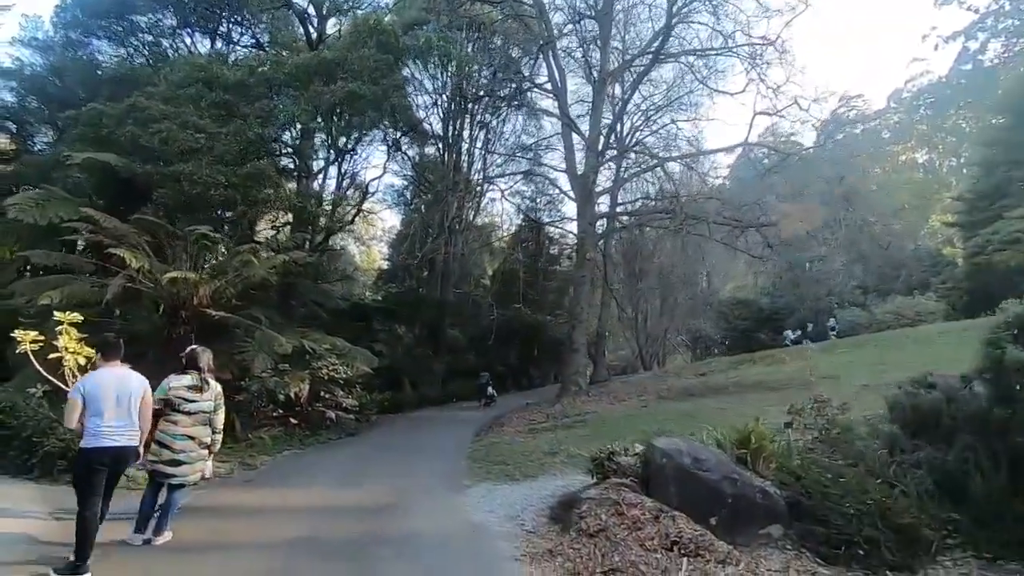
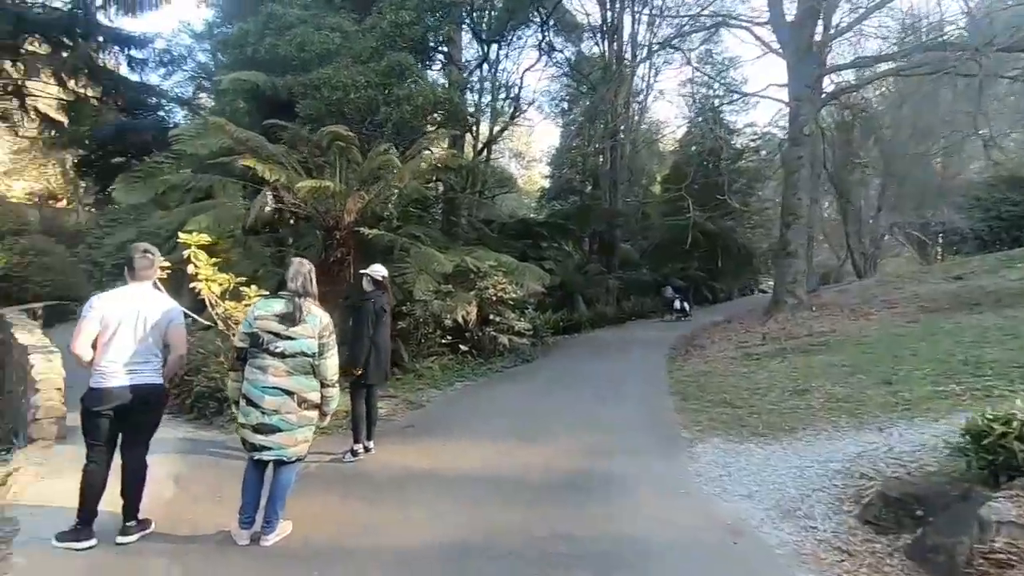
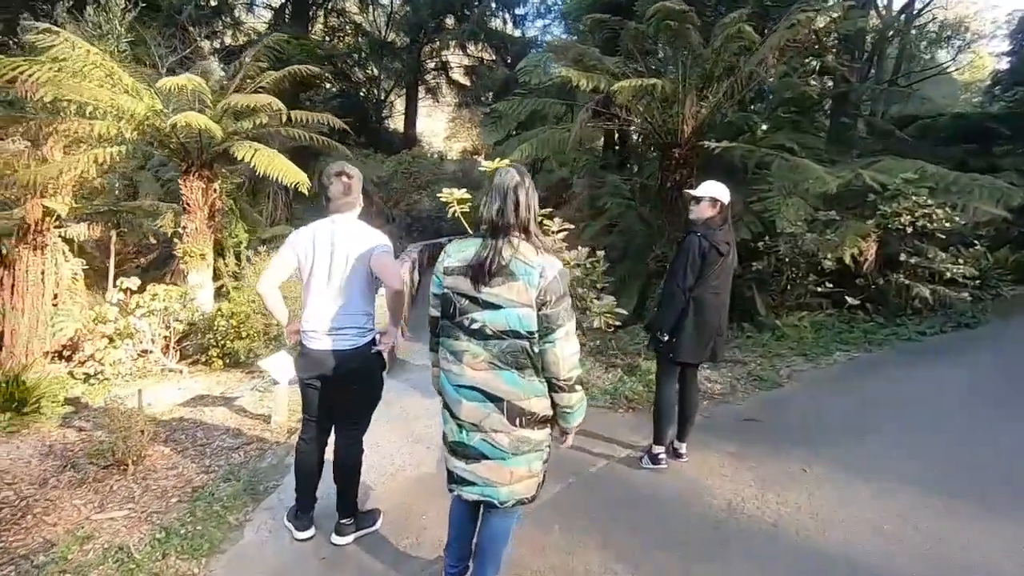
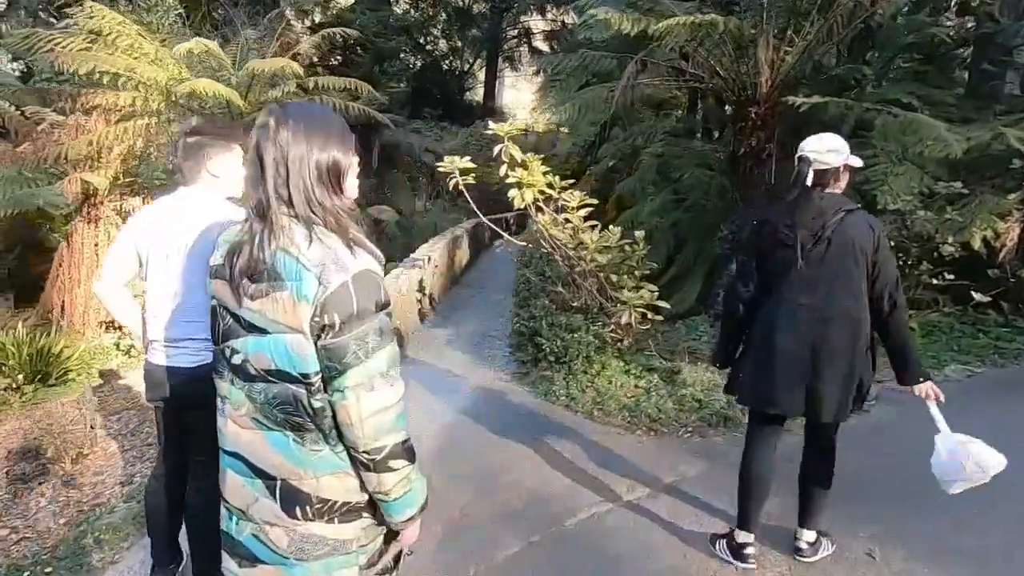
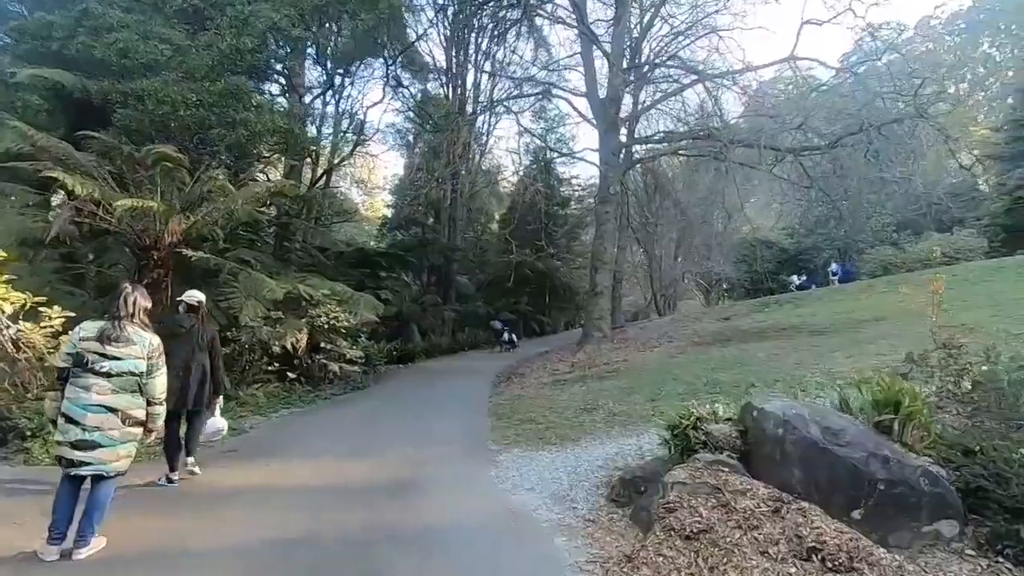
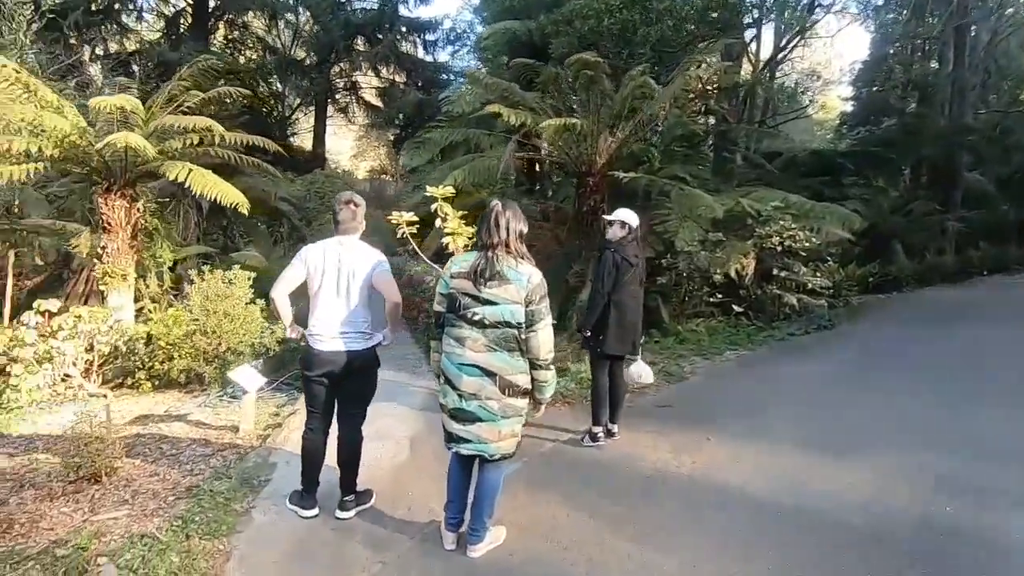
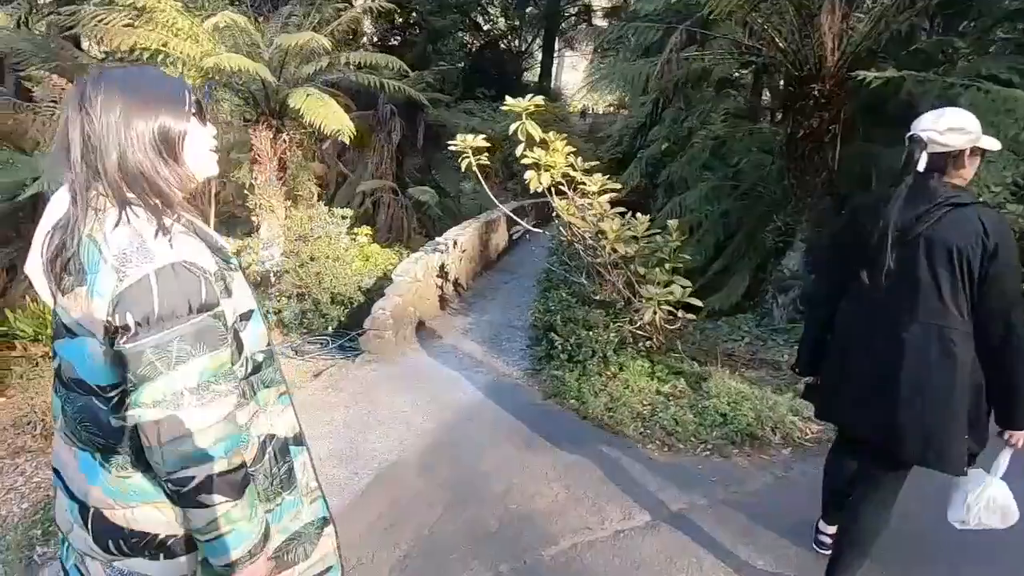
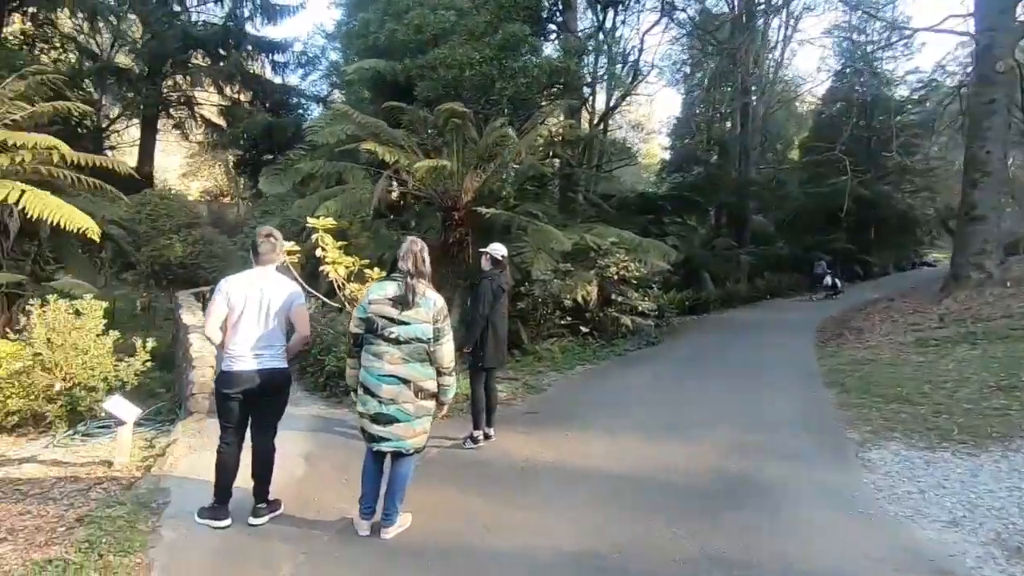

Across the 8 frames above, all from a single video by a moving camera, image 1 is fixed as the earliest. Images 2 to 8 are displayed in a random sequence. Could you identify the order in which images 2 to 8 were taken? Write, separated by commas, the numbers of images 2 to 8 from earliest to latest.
5, 2, 8, 6, 3, 4, 7
